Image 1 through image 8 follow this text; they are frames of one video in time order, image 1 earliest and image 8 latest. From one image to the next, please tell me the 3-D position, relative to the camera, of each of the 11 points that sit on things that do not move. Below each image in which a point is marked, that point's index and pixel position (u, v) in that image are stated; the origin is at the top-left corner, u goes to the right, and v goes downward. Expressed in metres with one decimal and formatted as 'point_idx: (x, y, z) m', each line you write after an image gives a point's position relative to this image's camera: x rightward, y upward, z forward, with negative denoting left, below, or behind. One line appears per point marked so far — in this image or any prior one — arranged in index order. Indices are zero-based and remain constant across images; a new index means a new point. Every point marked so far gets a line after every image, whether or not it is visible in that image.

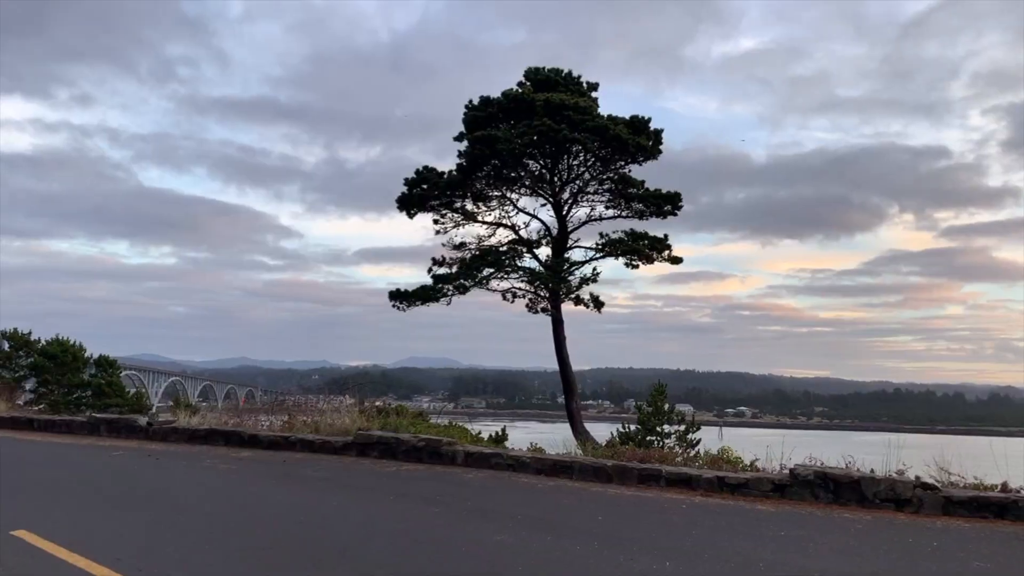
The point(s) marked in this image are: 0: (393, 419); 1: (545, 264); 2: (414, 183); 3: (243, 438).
0: (-2.5, -2.8, +16.9) m
1: (+0.7, +0.5, +16.0) m
2: (-2.0, +2.2, +16.7) m
3: (-4.6, -2.5, +13.8) m
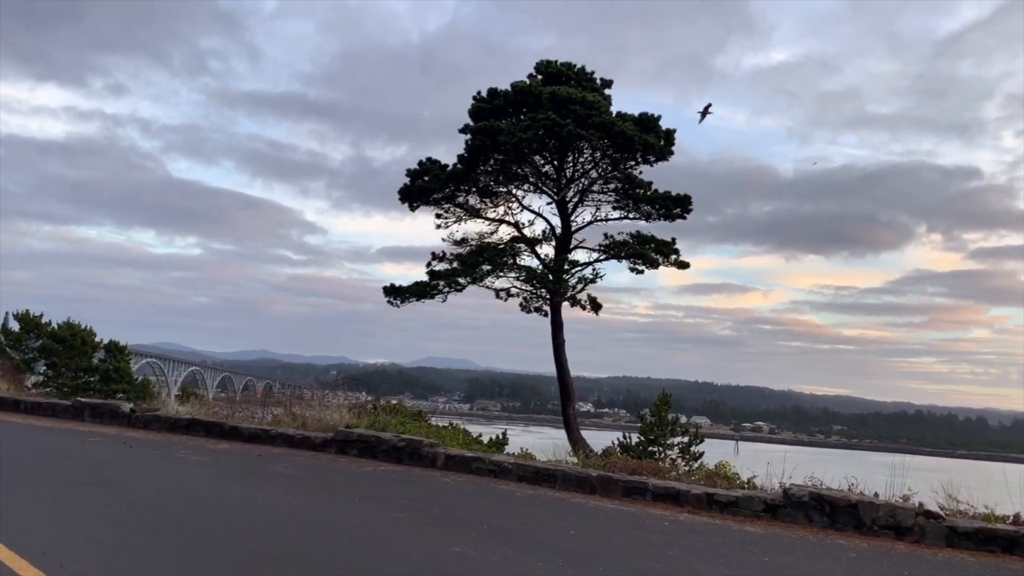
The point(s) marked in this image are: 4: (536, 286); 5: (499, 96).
0: (-2.6, -2.6, +16.5) m
1: (+0.7, +0.5, +15.5) m
2: (-1.9, +2.3, +16.3) m
3: (-4.8, -2.3, +13.4) m
4: (+0.3, +0.1, +14.7) m
5: (-0.3, +3.6, +15.0) m
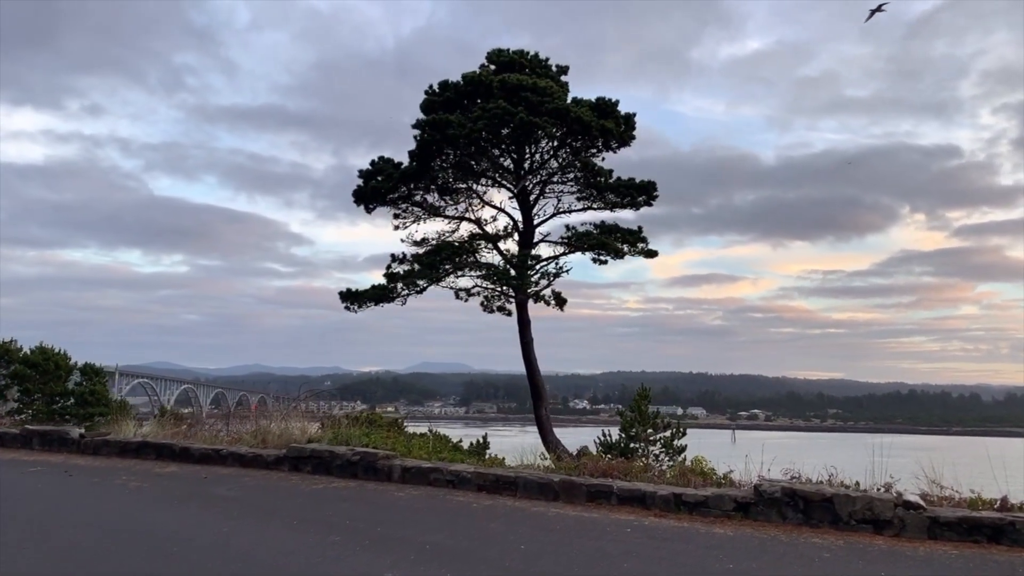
0: (-3.2, -2.8, +15.8) m
1: (0.0, +0.5, +14.9) m
2: (-2.8, +2.2, +15.6) m
3: (-5.3, -2.5, +12.7) m
4: (-0.4, +0.1, +14.1) m
5: (-1.2, +3.6, +14.4) m
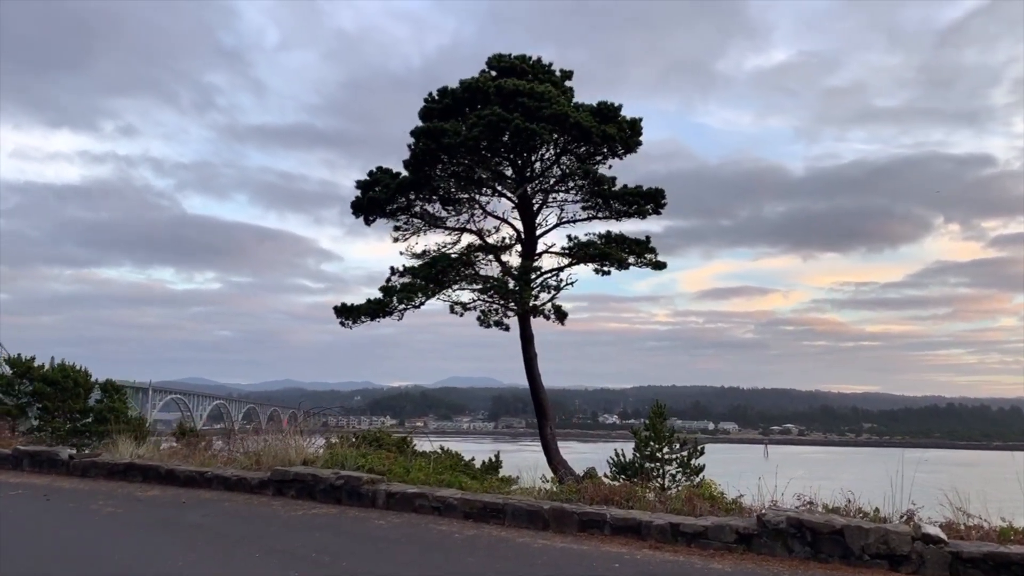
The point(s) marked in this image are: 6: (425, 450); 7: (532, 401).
0: (-3.1, -3.0, +15.3) m
1: (0.0, +0.3, +14.3) m
2: (-2.7, +1.9, +15.2) m
3: (-5.3, -2.8, +12.2) m
4: (-0.4, -0.1, +13.5) m
5: (-1.2, +3.3, +13.9) m
6: (-2.0, -3.9, +19.2) m
7: (+0.4, -2.1, +15.0) m
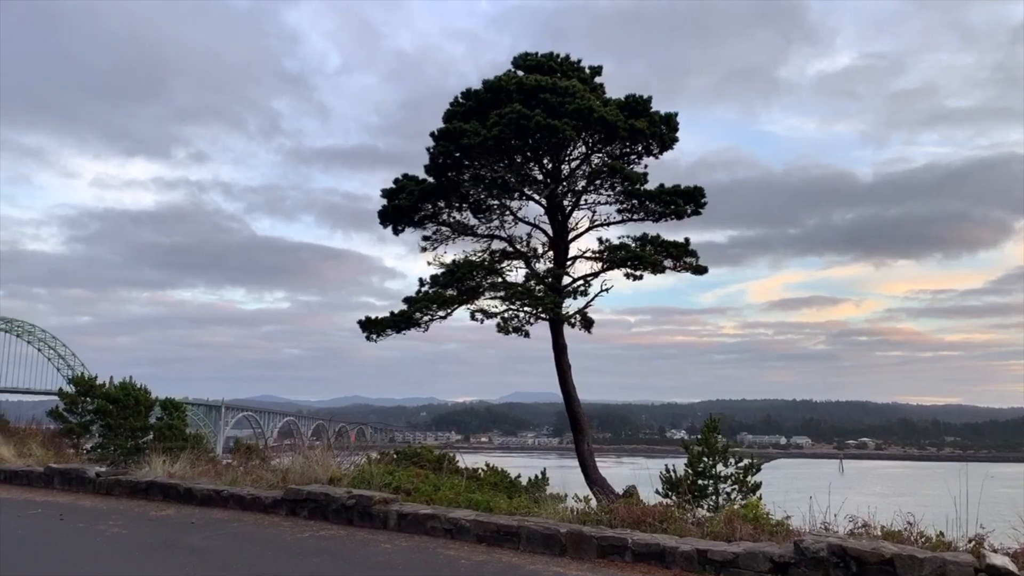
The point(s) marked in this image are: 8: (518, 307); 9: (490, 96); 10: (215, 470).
0: (-2.4, -3.2, +14.7) m
1: (+0.5, +0.1, +13.6) m
2: (-2.2, +1.7, +14.7) m
3: (-4.9, -3.0, +11.9) m
4: (0.0, -0.3, +12.9) m
5: (-0.8, +3.2, +13.3) m
6: (-1.1, -4.1, +18.6) m
7: (+1.0, -2.2, +14.2) m
8: (+0.1, -0.3, +12.9) m
9: (-0.4, +3.1, +13.1) m
10: (-6.1, -3.7, +16.6) m
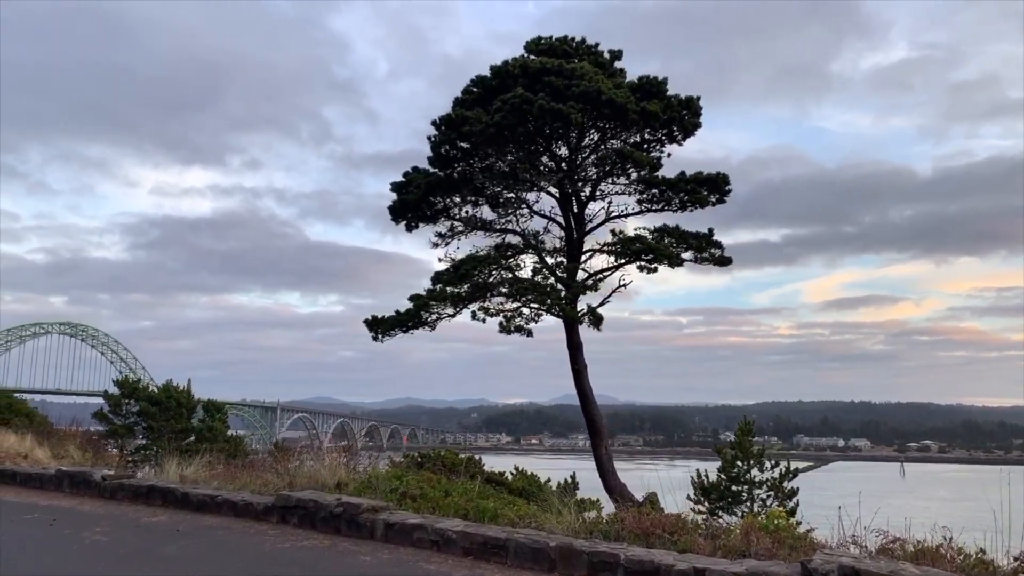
0: (-2.2, -3.2, +14.2) m
1: (+0.7, +0.2, +12.9) m
2: (-1.9, +1.7, +14.2) m
3: (-4.8, -3.0, +11.5) m
4: (+0.2, -0.2, +12.2) m
5: (-0.6, +3.2, +12.7) m
6: (-0.5, -4.1, +18.0) m
7: (+1.2, -2.1, +13.5) m
8: (+0.2, -0.2, +12.2) m
9: (-0.2, +3.2, +12.5) m
10: (-5.6, -3.7, +16.3) m
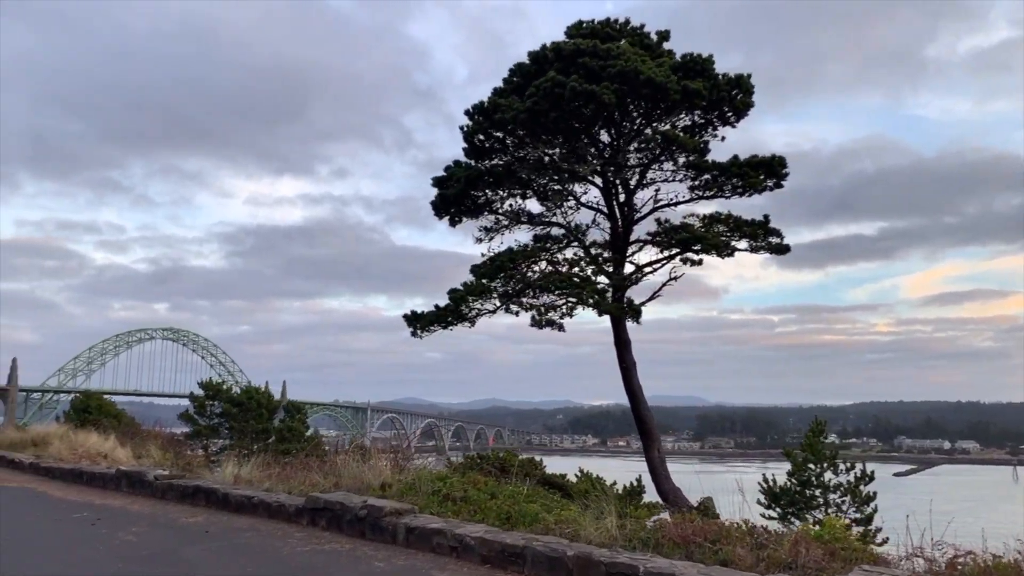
0: (-1.3, -3.2, +13.9) m
1: (+1.3, +0.3, +12.3) m
2: (-1.1, +1.8, +13.9) m
3: (-4.2, -3.0, +11.5) m
4: (+0.8, -0.1, +11.7) m
5: (0.0, +3.3, +12.3) m
6: (+0.7, -4.0, +17.5) m
7: (+2.0, -2.0, +12.8) m
8: (+0.8, -0.2, +11.7) m
9: (+0.3, +3.3, +12.0) m
10: (-4.6, -3.7, +16.3) m
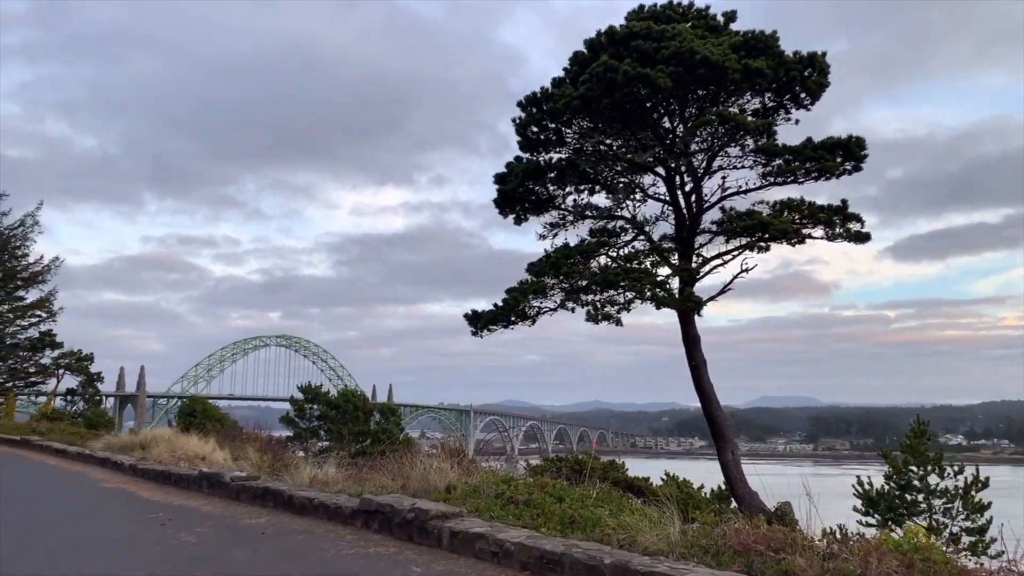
0: (-0.1, -3.1, +13.6) m
1: (+2.2, +0.4, +11.8) m
2: (-0.1, +1.8, +13.6) m
3: (-3.3, -3.0, +11.6) m
4: (+1.6, 0.0, +11.2) m
5: (+0.8, +3.3, +11.9) m
6: (+2.3, -4.0, +17.0) m
7: (+3.0, -1.9, +12.2) m
8: (+1.6, -0.1, +11.2) m
9: (+1.1, +3.3, +11.6) m
10: (-3.0, -3.8, +16.4) m
